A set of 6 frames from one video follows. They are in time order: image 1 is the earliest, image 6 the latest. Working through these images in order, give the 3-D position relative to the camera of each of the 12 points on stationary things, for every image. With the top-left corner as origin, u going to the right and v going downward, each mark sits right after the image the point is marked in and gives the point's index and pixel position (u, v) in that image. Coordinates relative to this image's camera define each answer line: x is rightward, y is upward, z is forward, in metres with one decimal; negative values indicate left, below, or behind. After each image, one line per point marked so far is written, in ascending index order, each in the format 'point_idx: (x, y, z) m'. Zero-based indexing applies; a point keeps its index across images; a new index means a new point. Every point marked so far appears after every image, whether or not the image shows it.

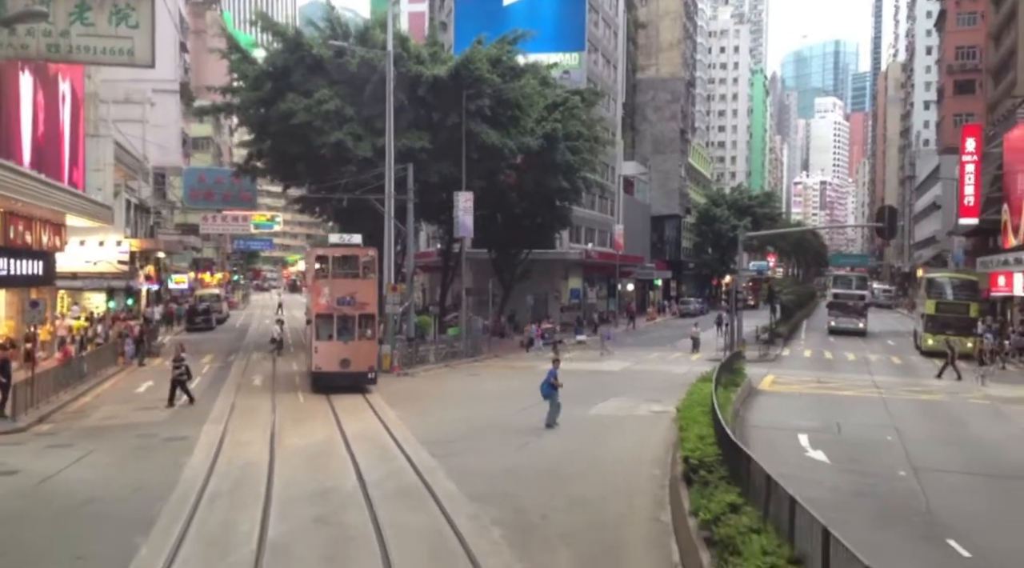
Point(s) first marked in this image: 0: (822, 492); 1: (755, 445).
0: (+4.9, -3.3, +15.3) m
1: (+4.8, -3.3, +19.6) m
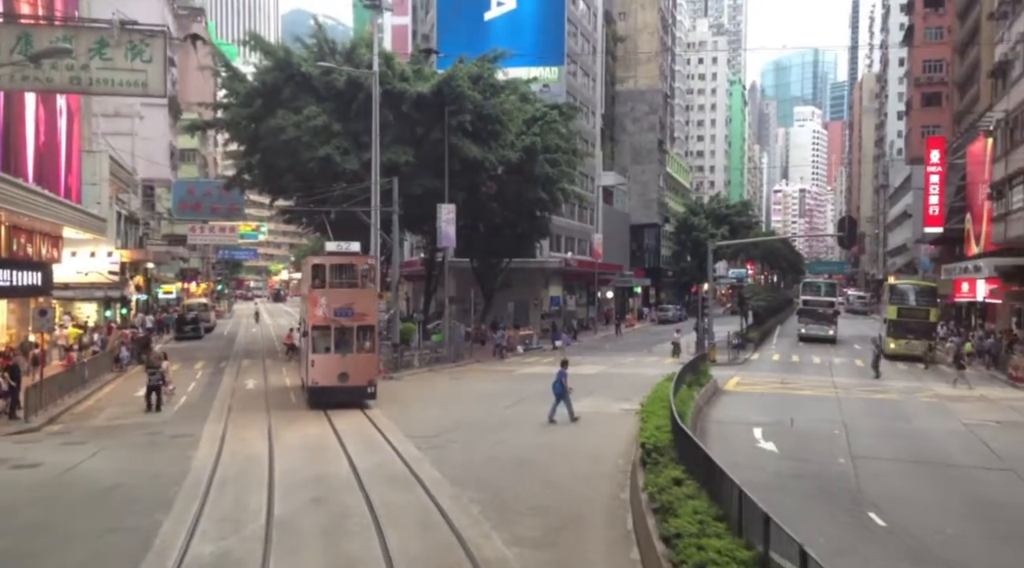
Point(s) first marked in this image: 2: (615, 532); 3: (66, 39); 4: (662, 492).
0: (+4.5, -3.4, +17.2) m
1: (+4.4, -3.4, +21.5) m
2: (+1.4, -3.3, +12.9) m
3: (-7.8, +4.3, +17.1) m
4: (+1.9, -2.6, +12.3) m
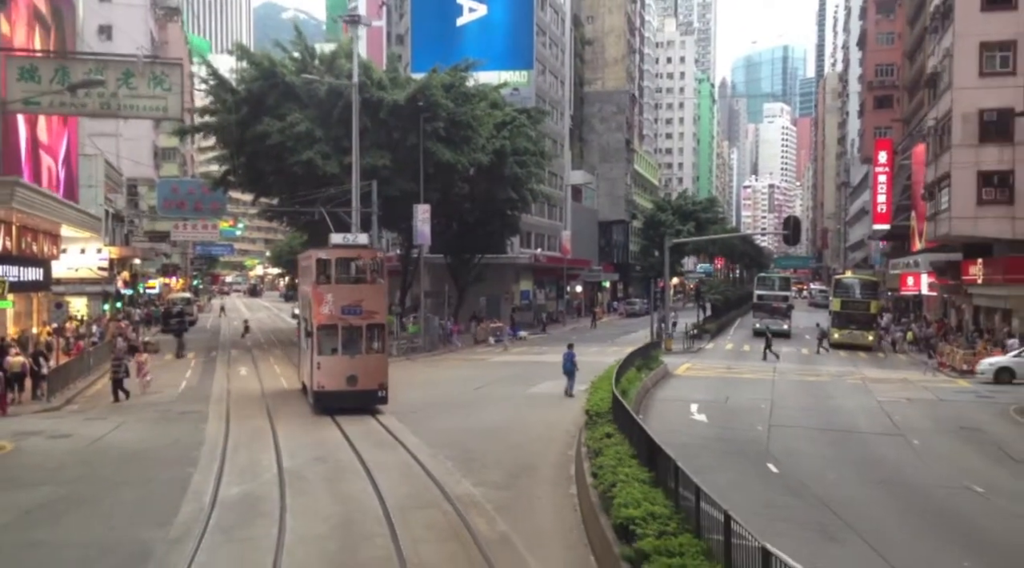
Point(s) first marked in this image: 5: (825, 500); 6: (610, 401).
0: (+3.8, -3.3, +20.5) m
1: (+3.6, -3.3, +24.8) m
2: (+0.8, -3.2, +16.2) m
3: (-8.5, +4.4, +20.0) m
4: (+1.3, -2.5, +15.6) m
5: (+4.9, -3.4, +15.6) m
6: (+1.9, -2.3, +19.1) m
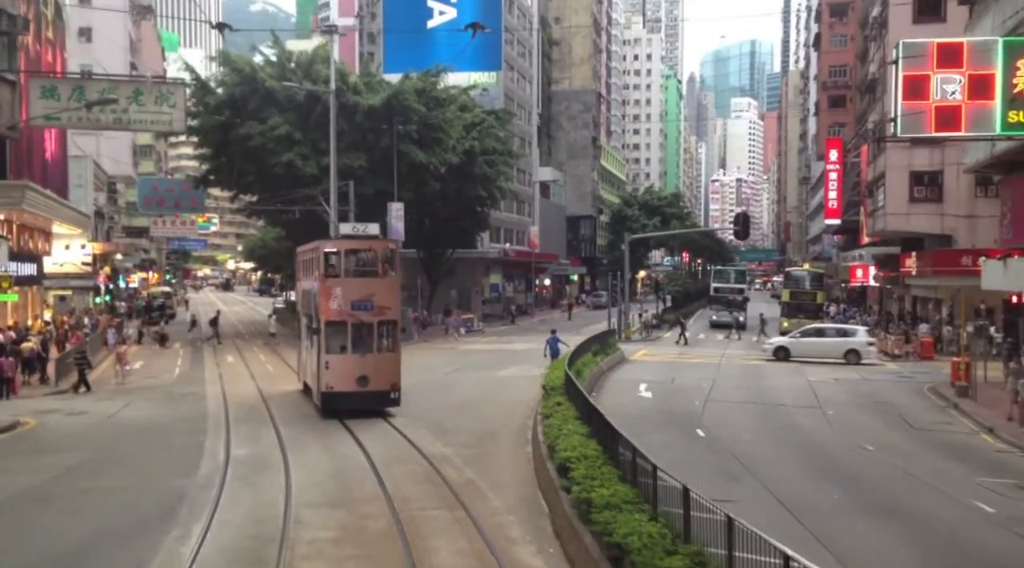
0: (+3.0, -3.1, +23.5) m
1: (+2.7, -3.1, +27.8) m
2: (+0.1, -3.1, +19.1) m
3: (-9.3, +4.5, +22.6) m
4: (+0.7, -2.4, +18.5) m
5: (+4.2, -3.2, +18.7) m
6: (+1.2, -2.1, +22.1) m
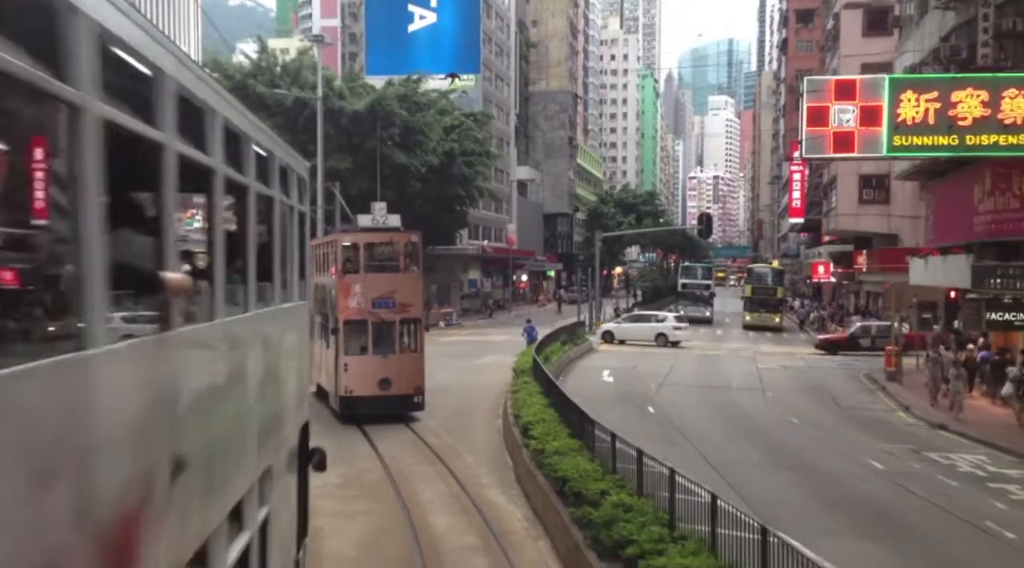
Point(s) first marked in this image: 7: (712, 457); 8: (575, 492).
0: (+2.3, -3.0, +26.4) m
1: (+1.9, -2.9, +30.7) m
2: (-0.5, -3.0, +22.0) m
3: (-10.0, +4.7, +25.3) m
4: (+0.1, -2.2, +21.4) m
5: (+3.7, -3.1, +21.6) m
6: (+0.5, -2.0, +24.9) m
7: (+3.7, -3.2, +18.2) m
8: (+0.8, -2.5, +11.6) m
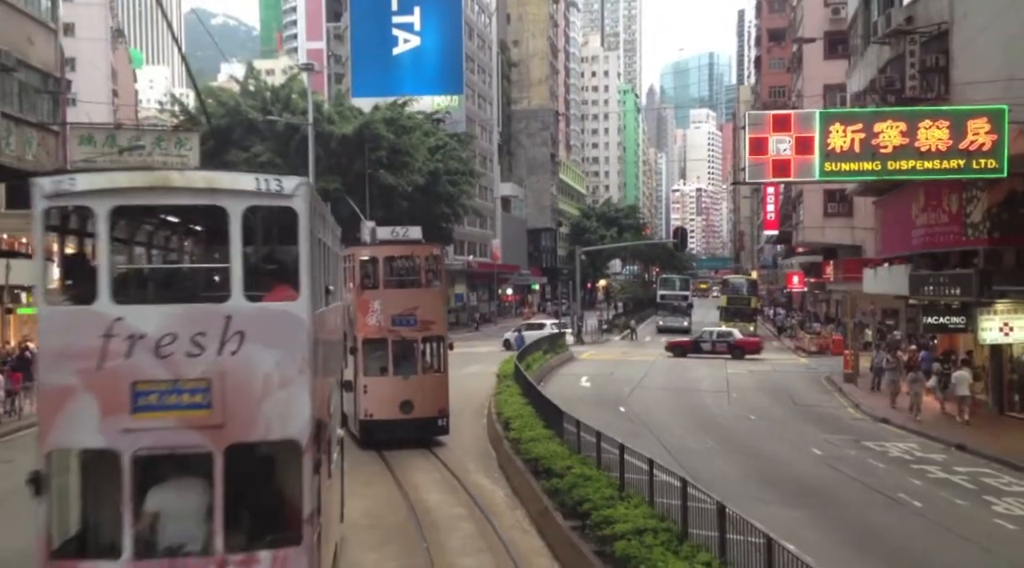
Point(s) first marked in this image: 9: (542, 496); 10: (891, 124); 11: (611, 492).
0: (+1.8, -3.3, +28.7) m
1: (+1.3, -3.3, +33.0) m
2: (-0.9, -3.3, +24.2) m
3: (-10.6, +4.1, +27.5) m
4: (-0.3, -2.6, +23.6) m
5: (+3.3, -3.4, +24.0) m
6: (0.0, -2.3, +27.2) m
7: (+3.4, -3.4, +20.5) m
8: (+0.5, -2.6, +13.9) m
9: (+0.4, -2.9, +13.4) m
10: (+7.5, +3.1, +19.2) m
11: (+1.2, -2.5, +11.7) m
